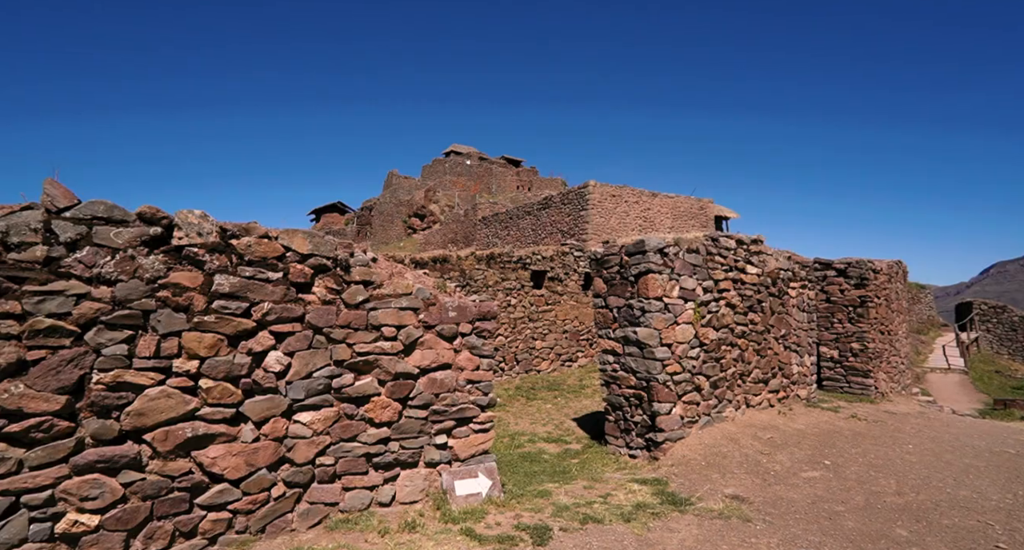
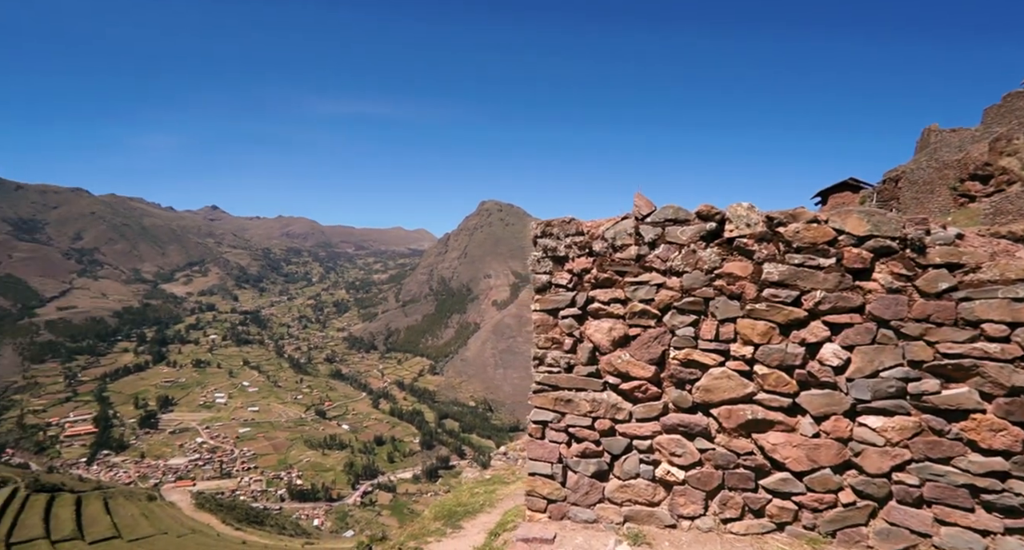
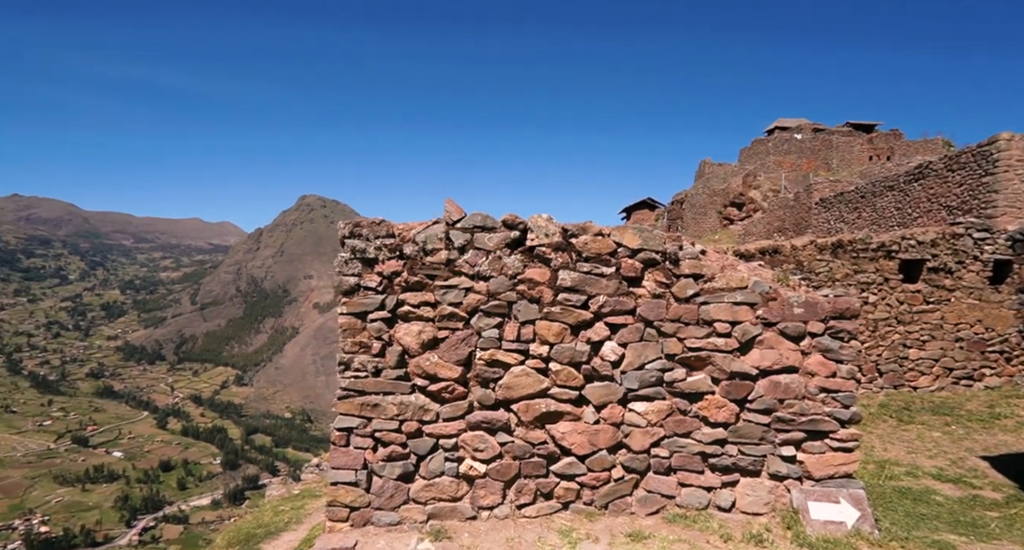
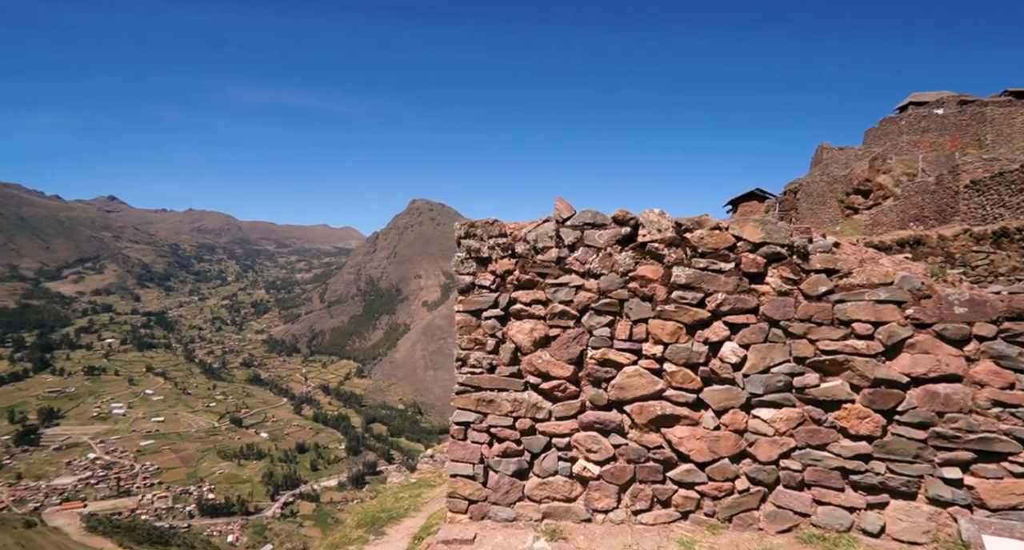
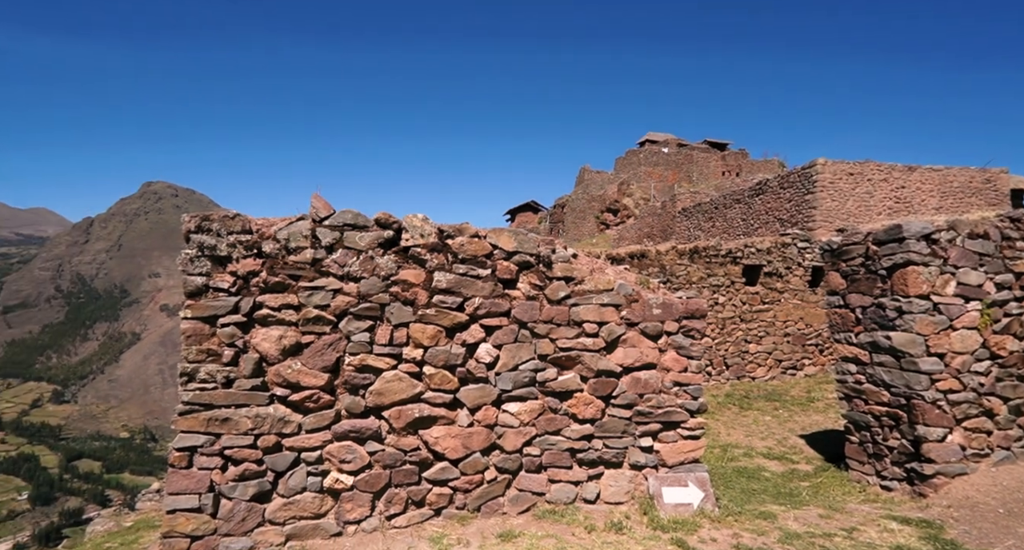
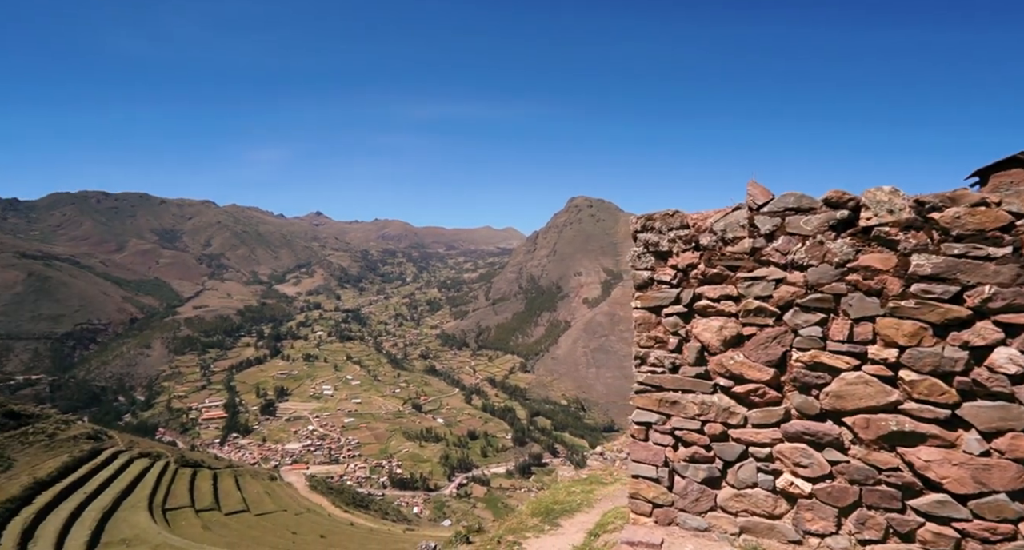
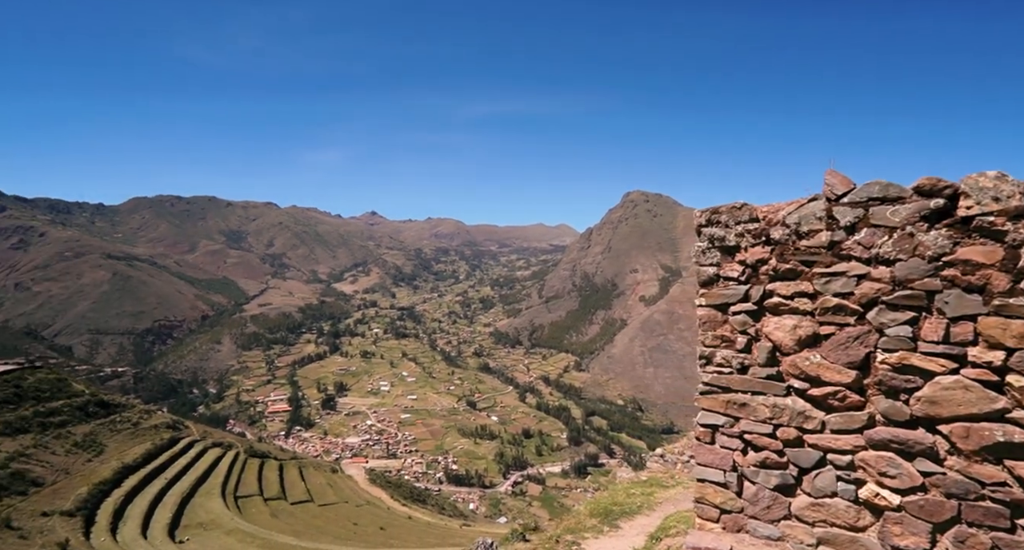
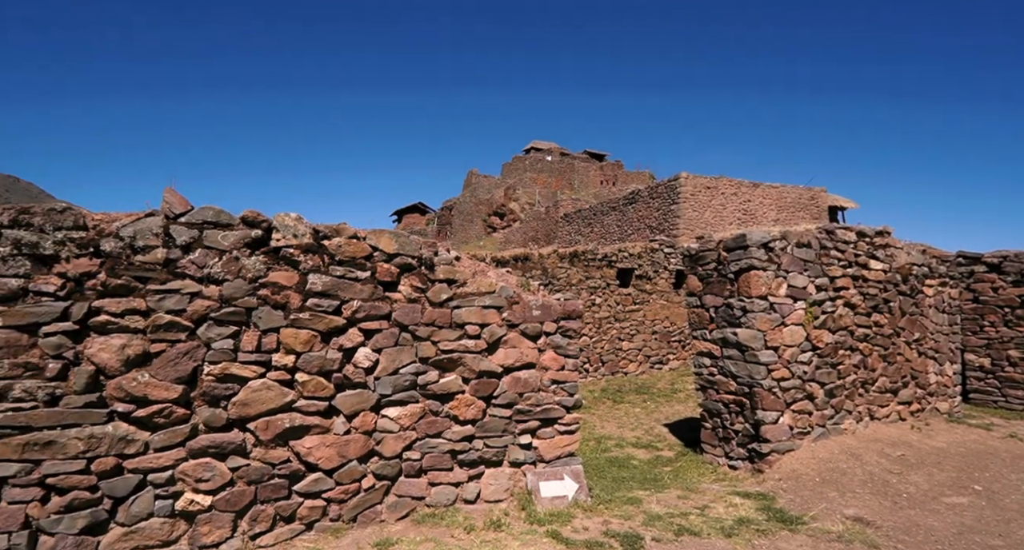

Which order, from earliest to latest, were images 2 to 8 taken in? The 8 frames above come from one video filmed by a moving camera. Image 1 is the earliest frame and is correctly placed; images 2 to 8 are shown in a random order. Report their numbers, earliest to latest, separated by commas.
8, 5, 3, 4, 2, 6, 7
